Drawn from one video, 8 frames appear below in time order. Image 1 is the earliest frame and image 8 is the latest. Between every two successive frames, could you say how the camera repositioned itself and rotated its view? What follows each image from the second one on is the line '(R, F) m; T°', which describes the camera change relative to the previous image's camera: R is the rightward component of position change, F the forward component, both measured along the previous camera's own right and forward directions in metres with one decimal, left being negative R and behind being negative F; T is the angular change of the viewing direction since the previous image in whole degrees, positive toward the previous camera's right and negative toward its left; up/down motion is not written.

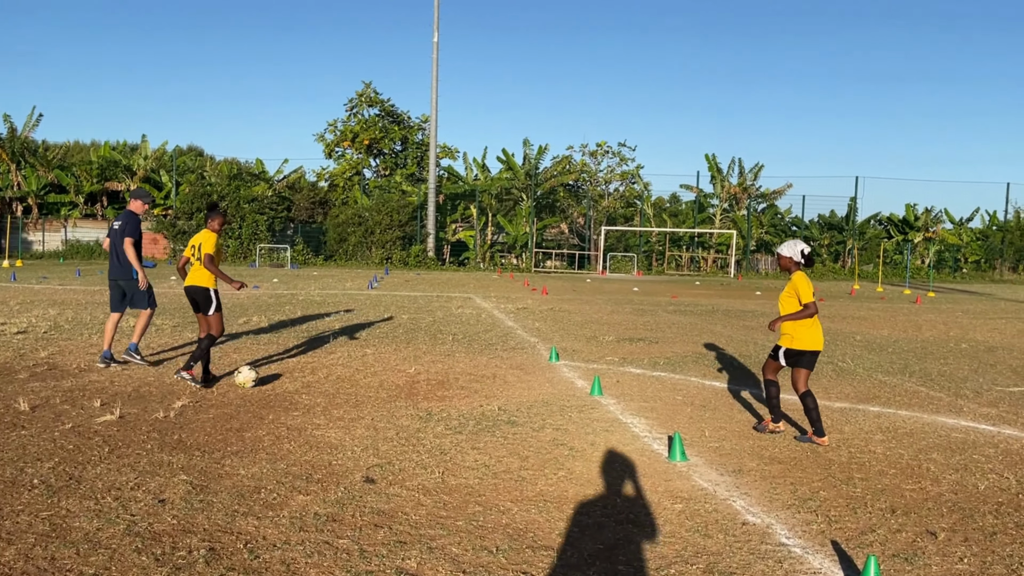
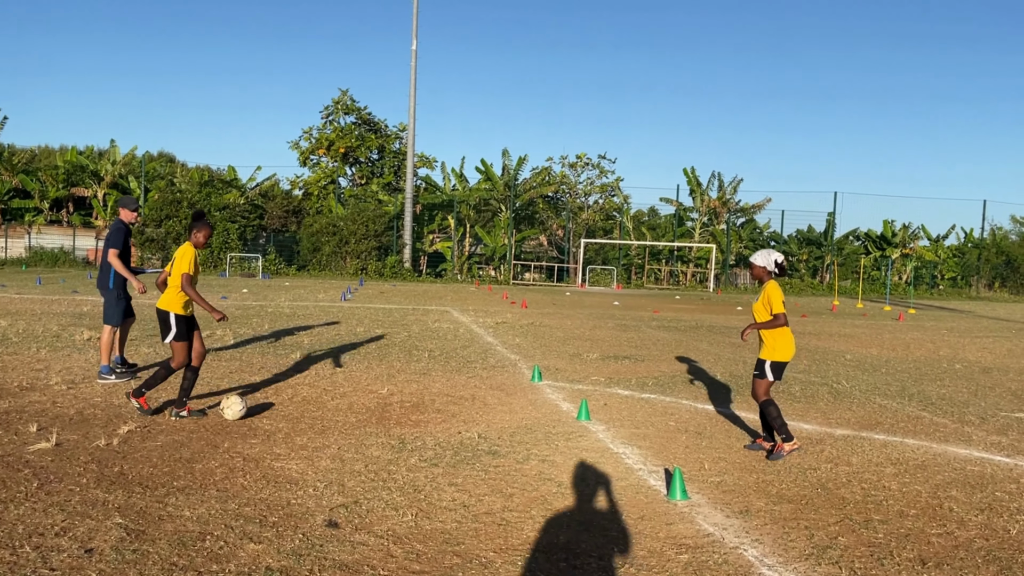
(0.0, +0.5) m; +2°
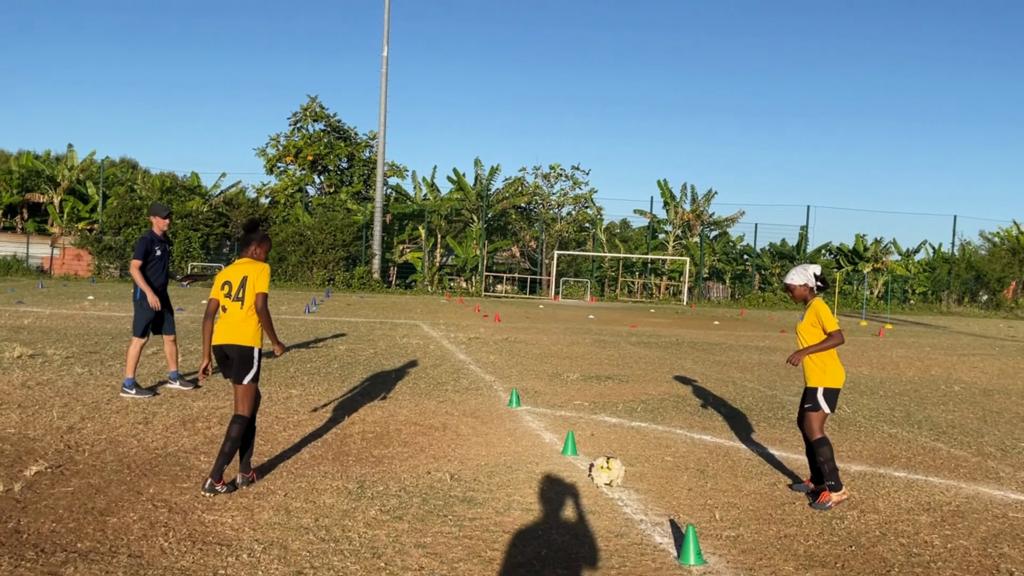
(-0.1, +0.8) m; +2°
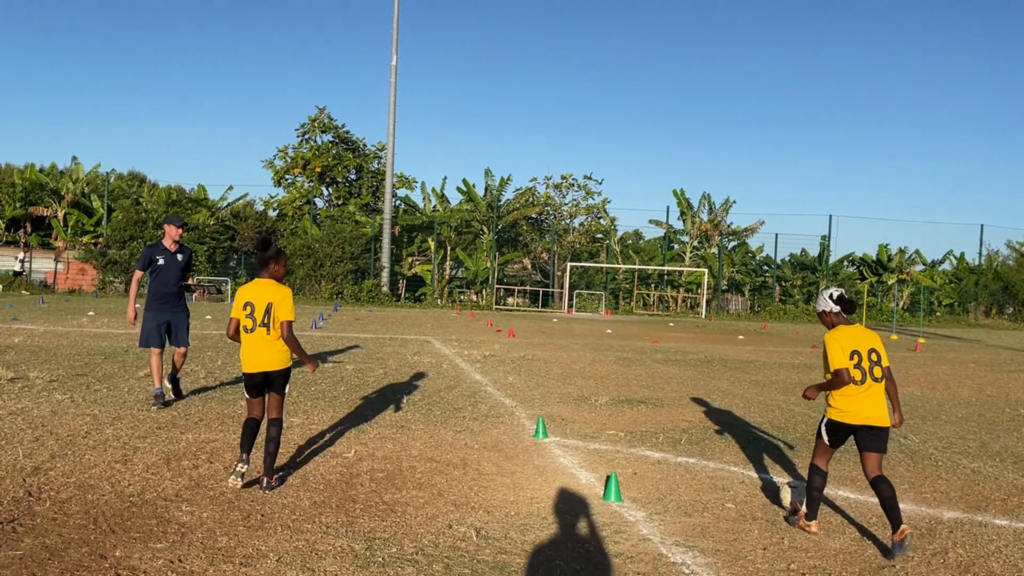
(-0.2, +0.8) m; -1°
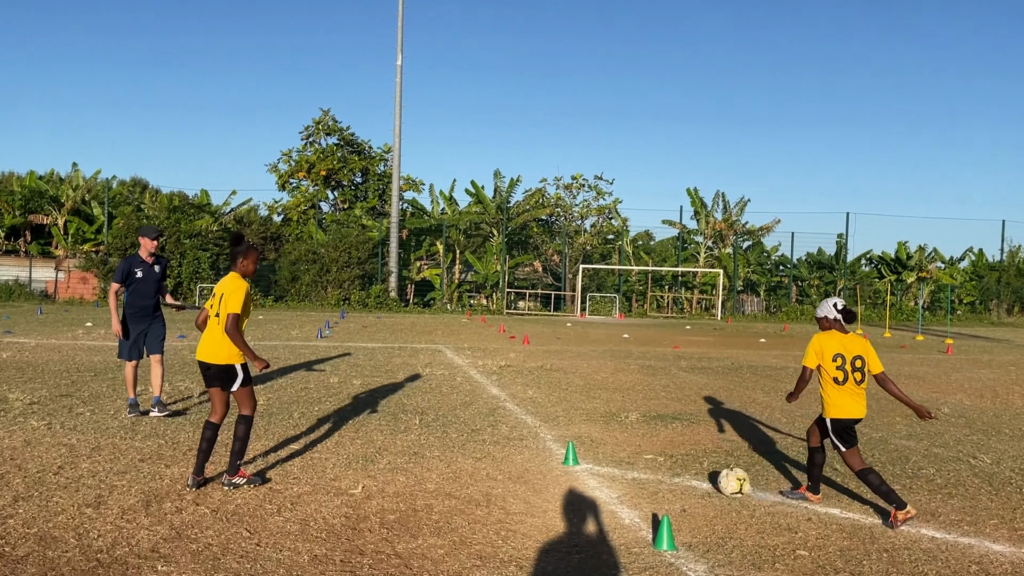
(-0.1, +0.7) m; -1°
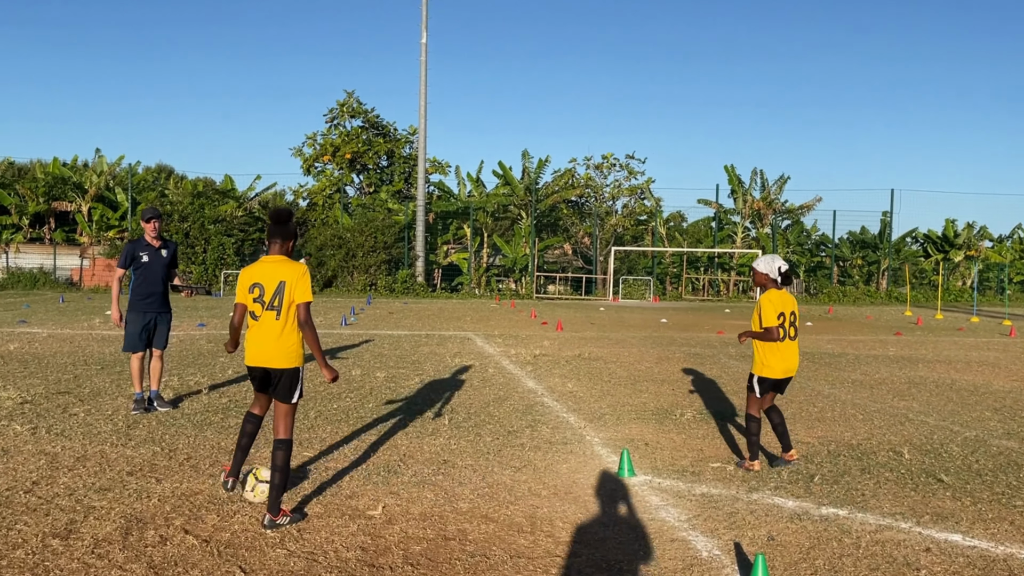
(-0.1, +0.9) m; -2°
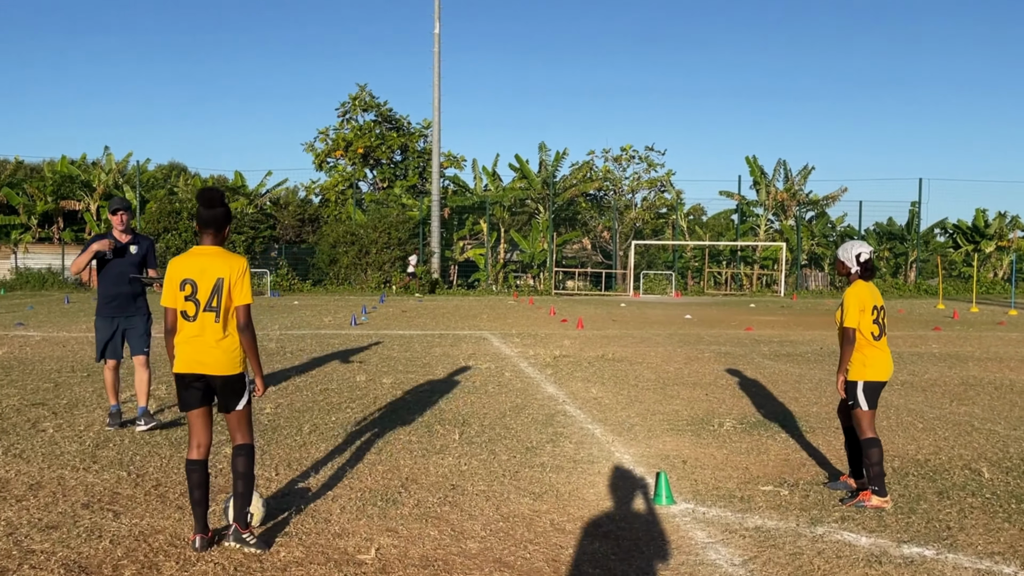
(0.0, +0.7) m; -1°
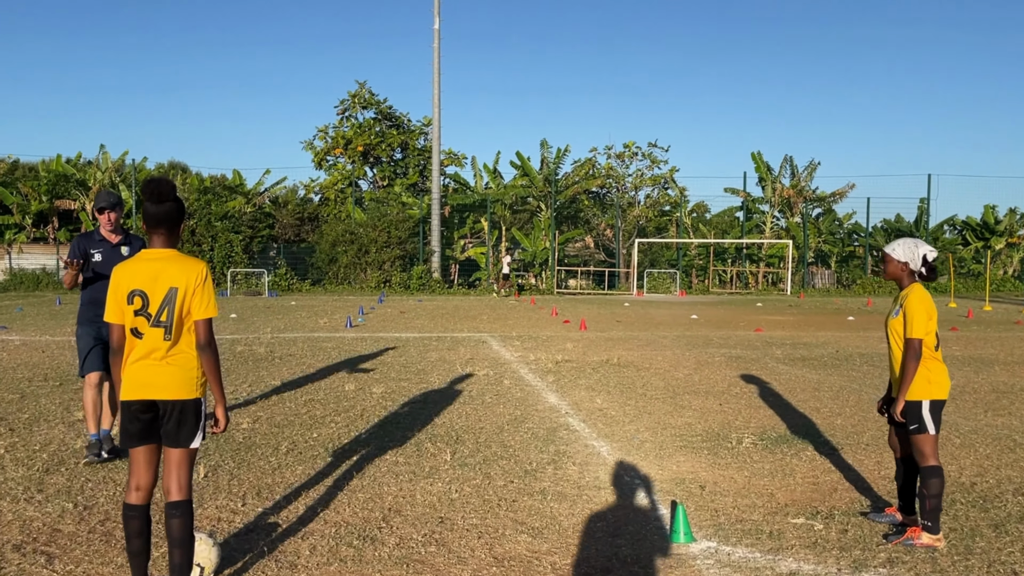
(0.0, +0.6) m; 0°
